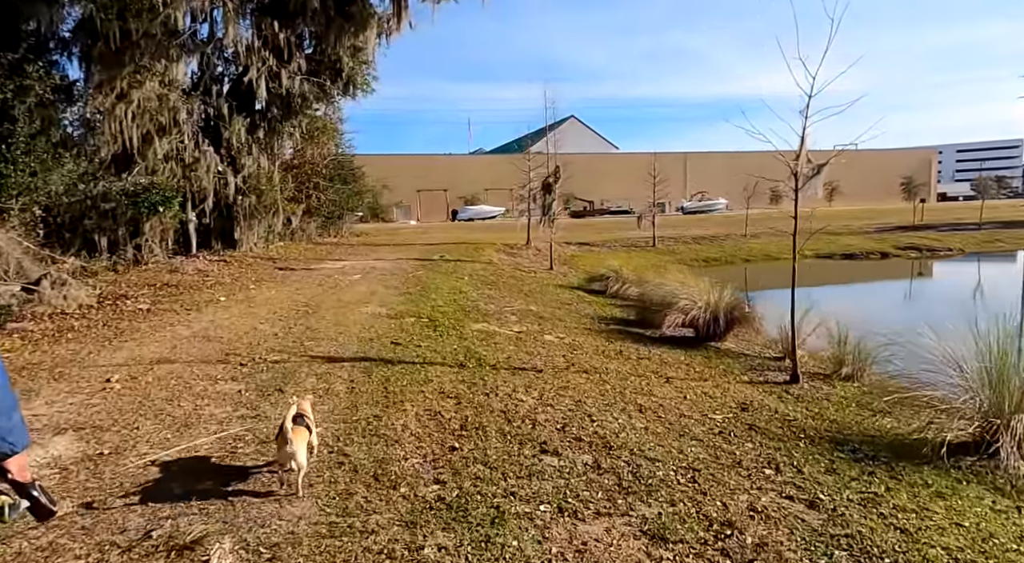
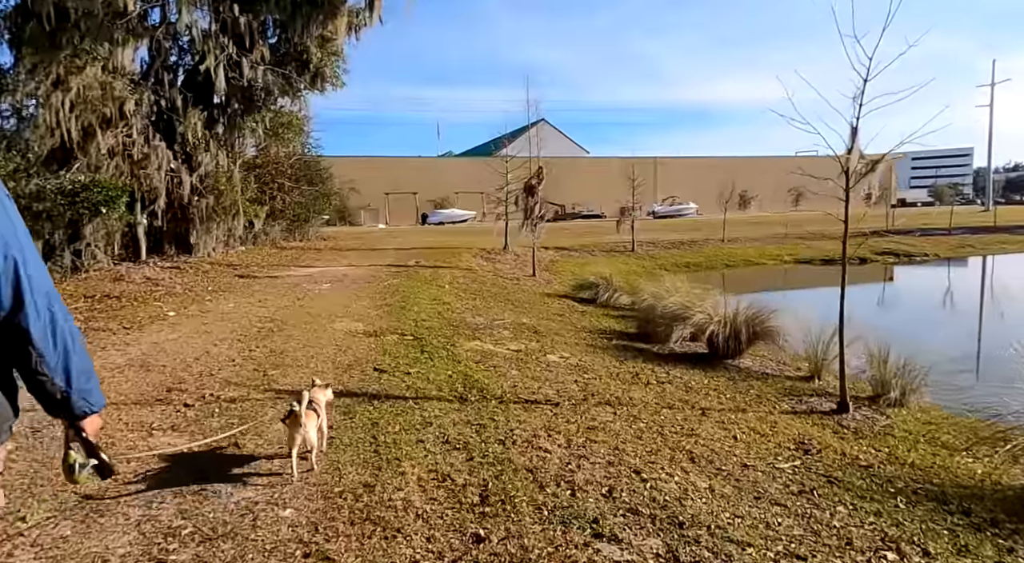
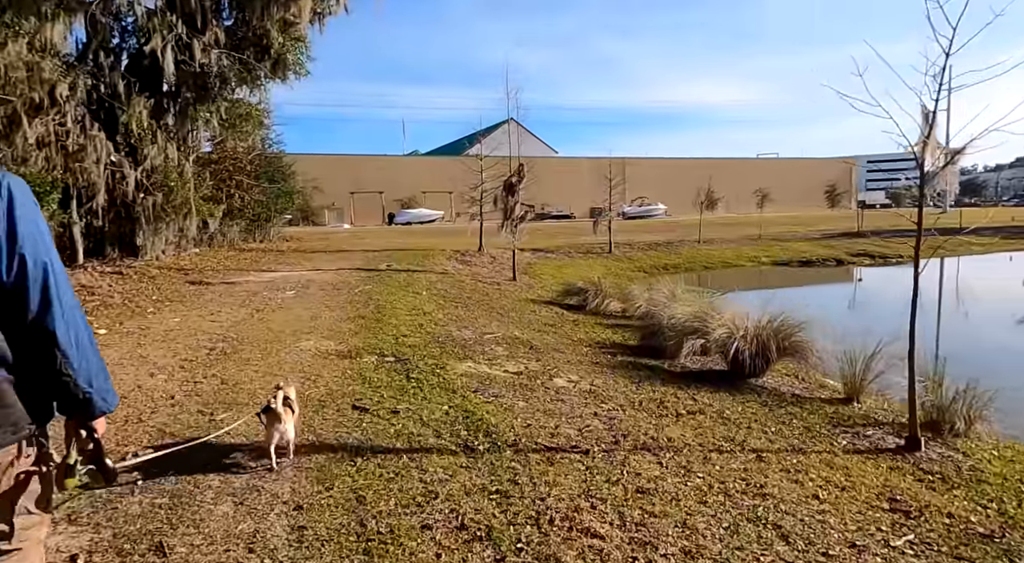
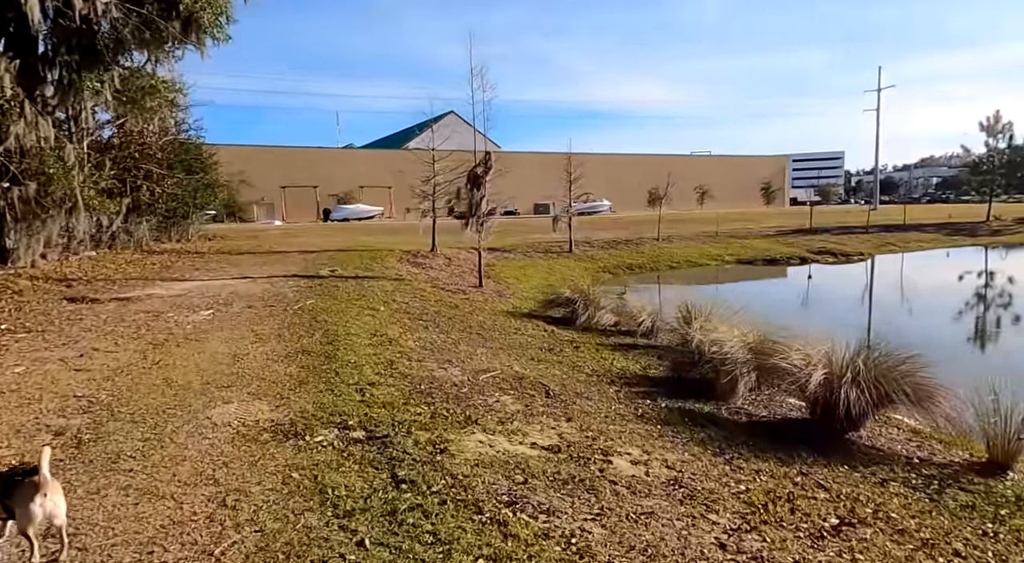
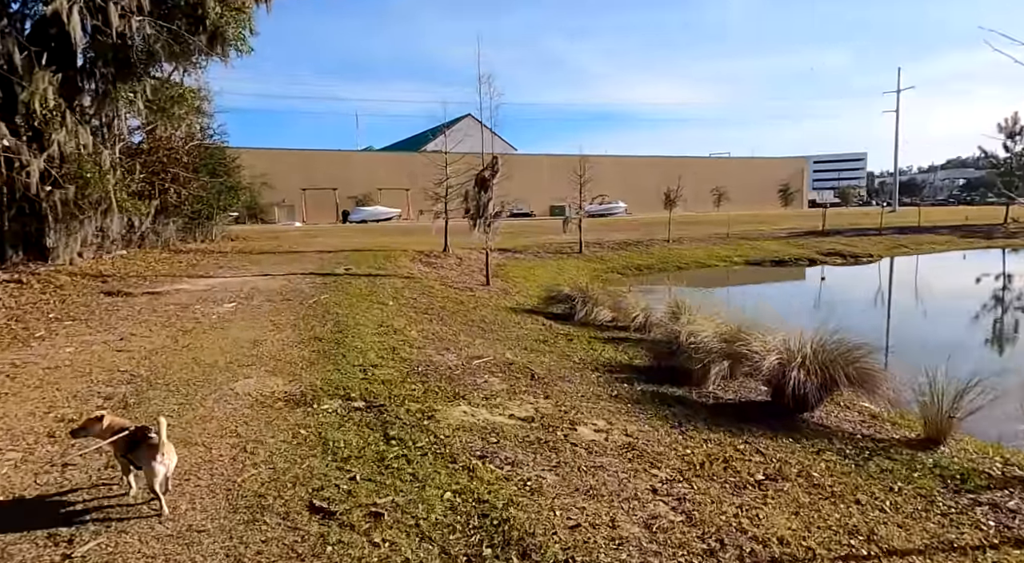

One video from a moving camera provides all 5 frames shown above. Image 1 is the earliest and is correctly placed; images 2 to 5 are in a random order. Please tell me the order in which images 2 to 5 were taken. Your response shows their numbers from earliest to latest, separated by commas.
2, 3, 5, 4
